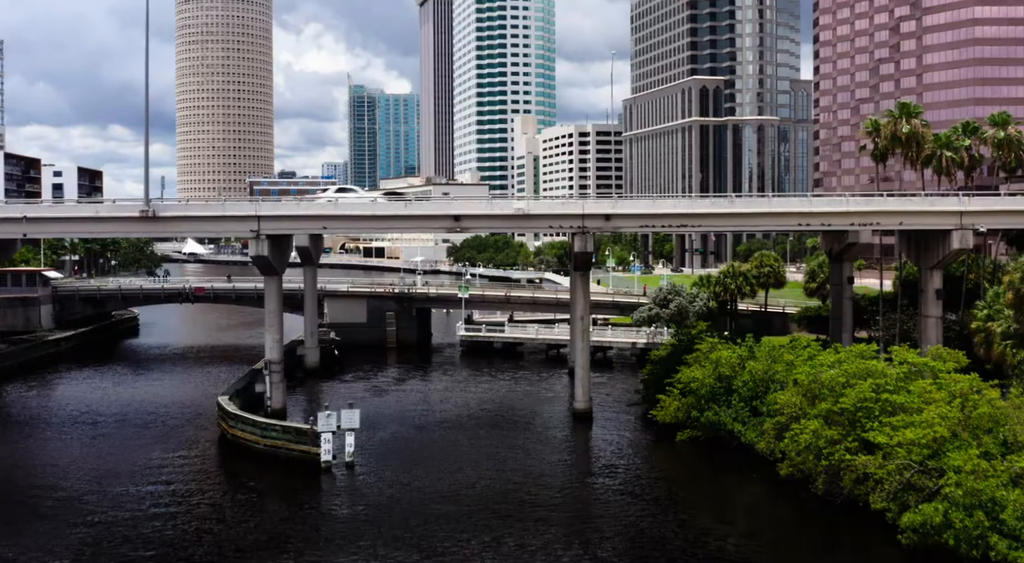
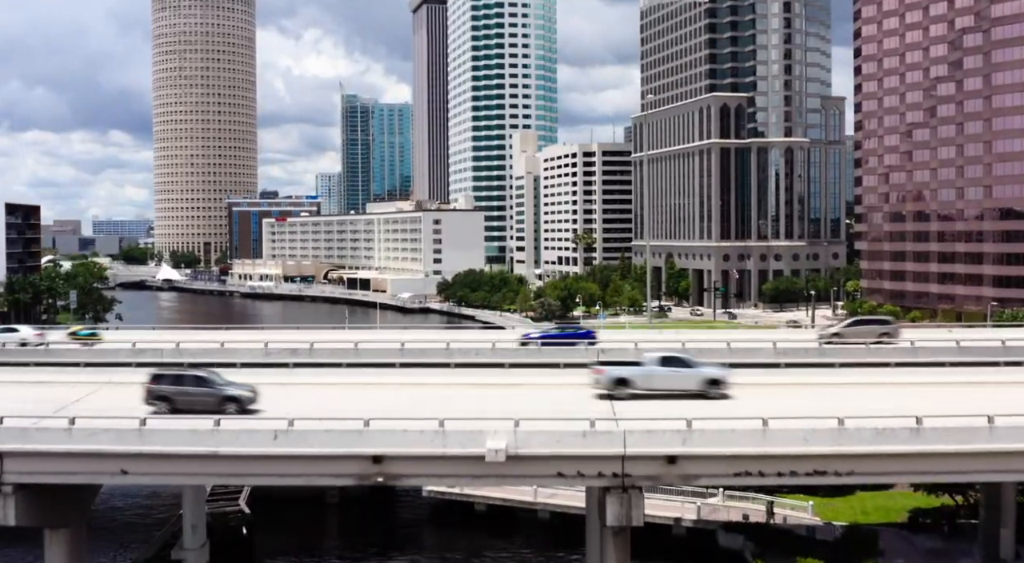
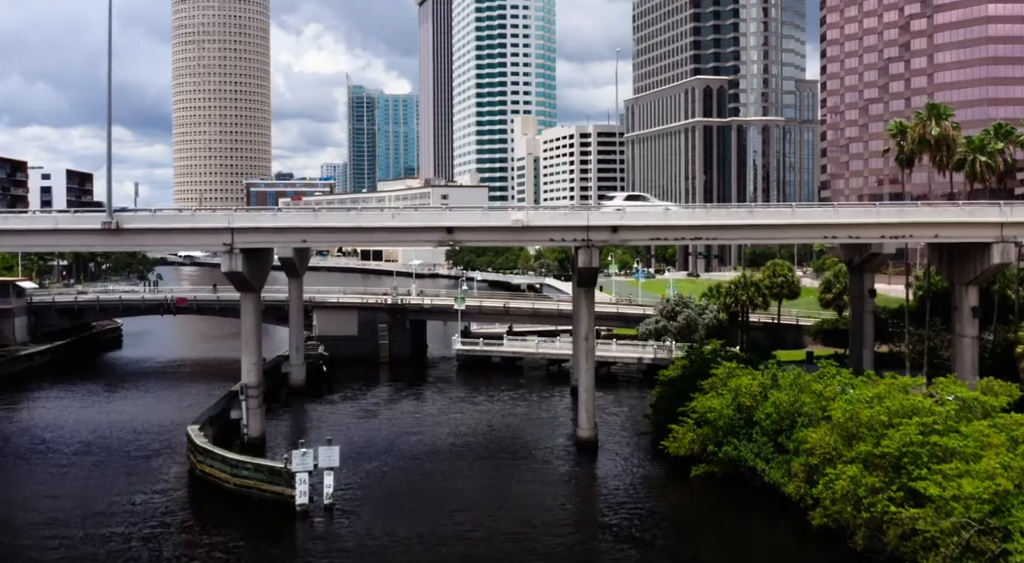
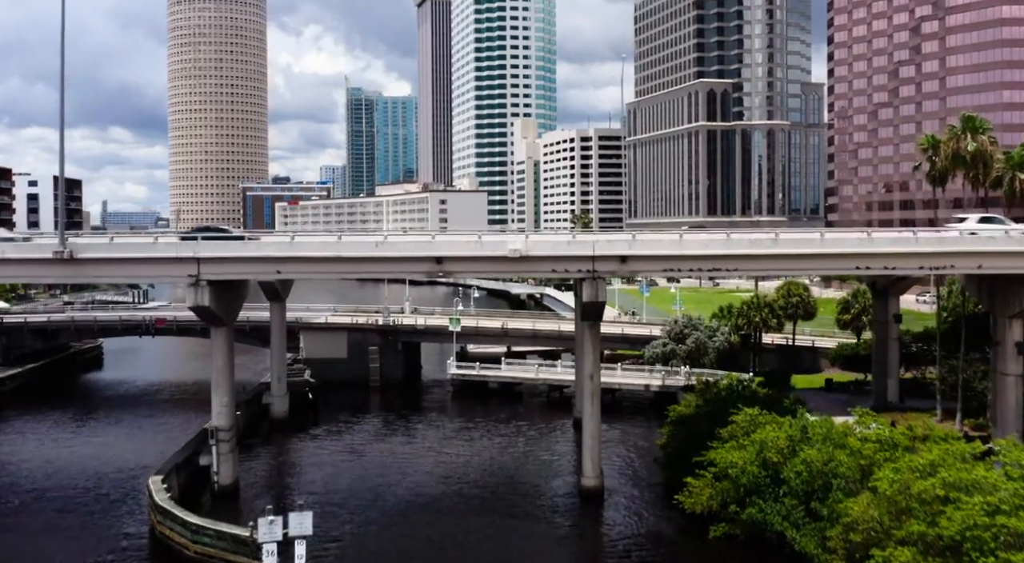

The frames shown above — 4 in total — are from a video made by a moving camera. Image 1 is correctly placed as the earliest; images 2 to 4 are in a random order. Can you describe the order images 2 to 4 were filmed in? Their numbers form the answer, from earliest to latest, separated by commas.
3, 4, 2
